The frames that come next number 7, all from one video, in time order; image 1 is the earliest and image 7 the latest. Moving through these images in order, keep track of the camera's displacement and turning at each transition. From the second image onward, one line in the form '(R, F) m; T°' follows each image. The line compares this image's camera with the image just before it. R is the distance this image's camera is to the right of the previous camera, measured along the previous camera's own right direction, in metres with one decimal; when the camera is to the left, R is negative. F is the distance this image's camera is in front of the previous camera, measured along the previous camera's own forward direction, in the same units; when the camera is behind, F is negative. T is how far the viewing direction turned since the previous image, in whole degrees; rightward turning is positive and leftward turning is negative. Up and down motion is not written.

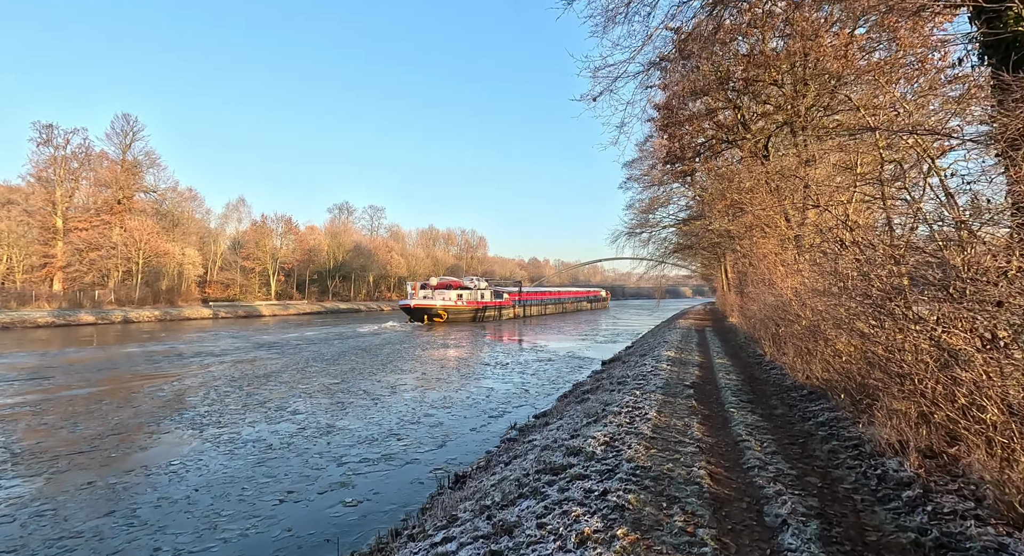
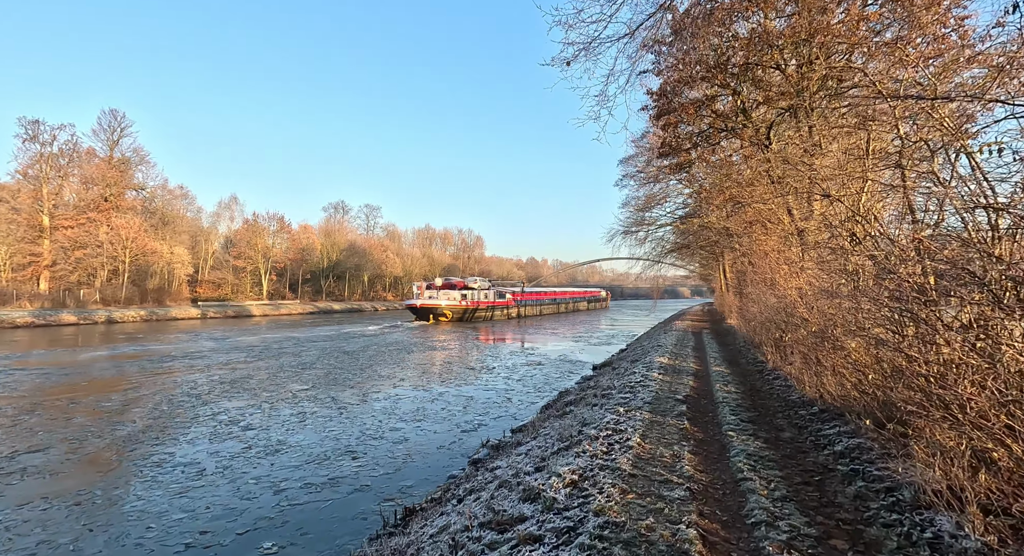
(+0.5, +1.0) m; 0°
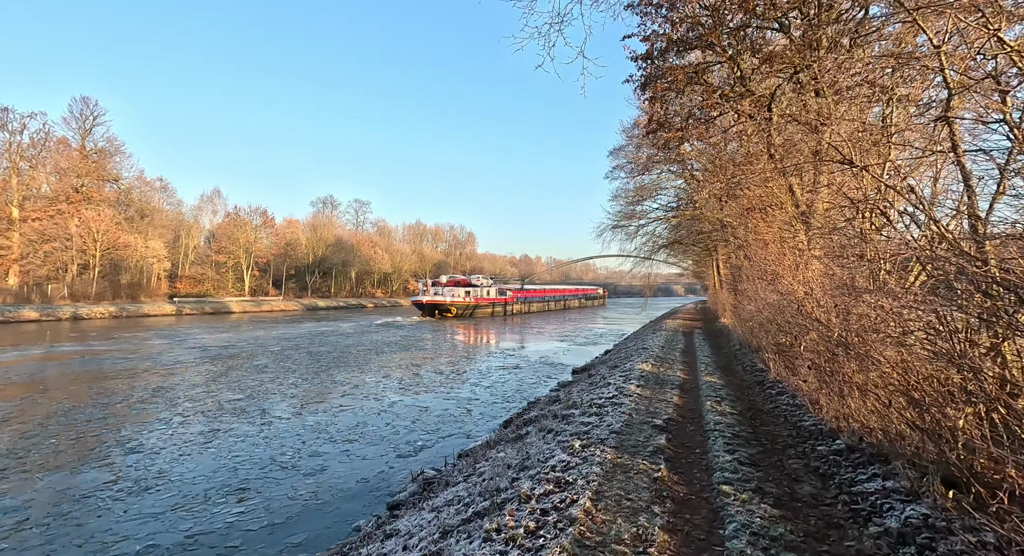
(+0.8, +1.7) m; +1°
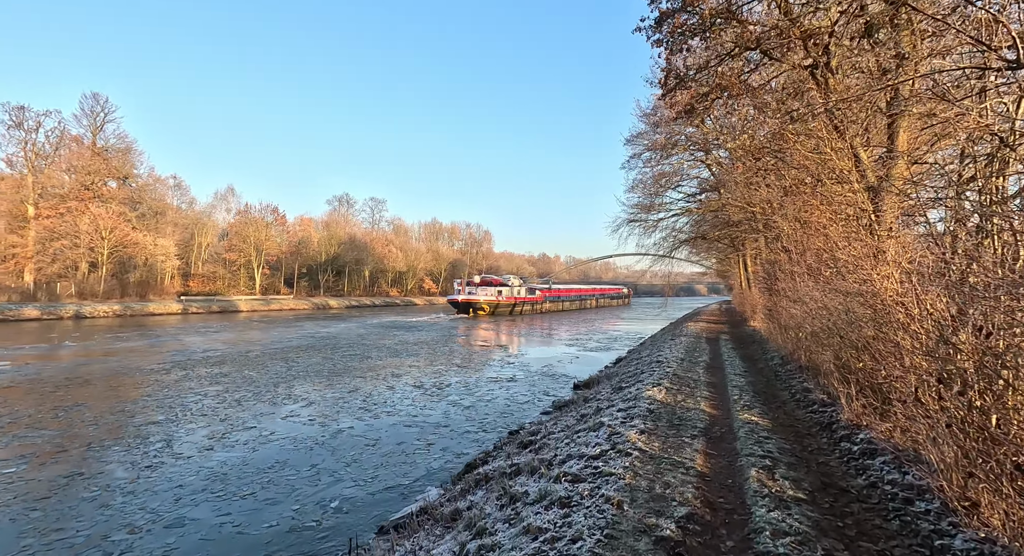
(+0.8, +2.5) m; -2°
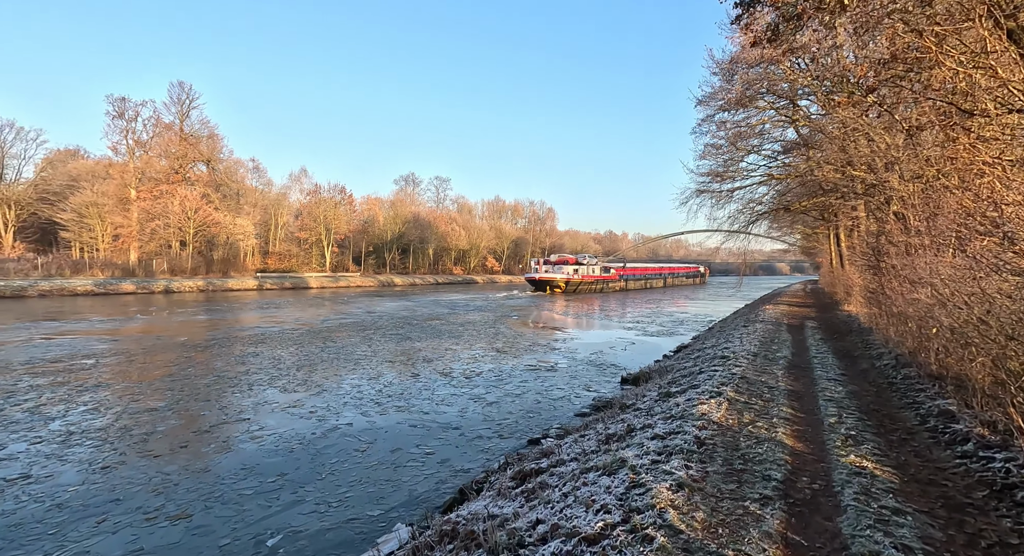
(+0.7, +1.8) m; -8°
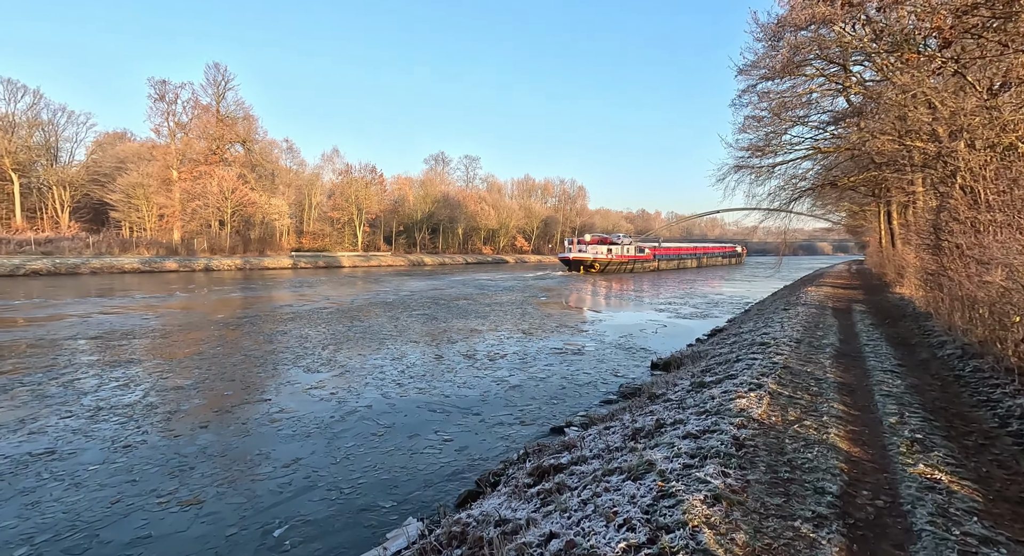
(+0.1, +0.4) m; -4°
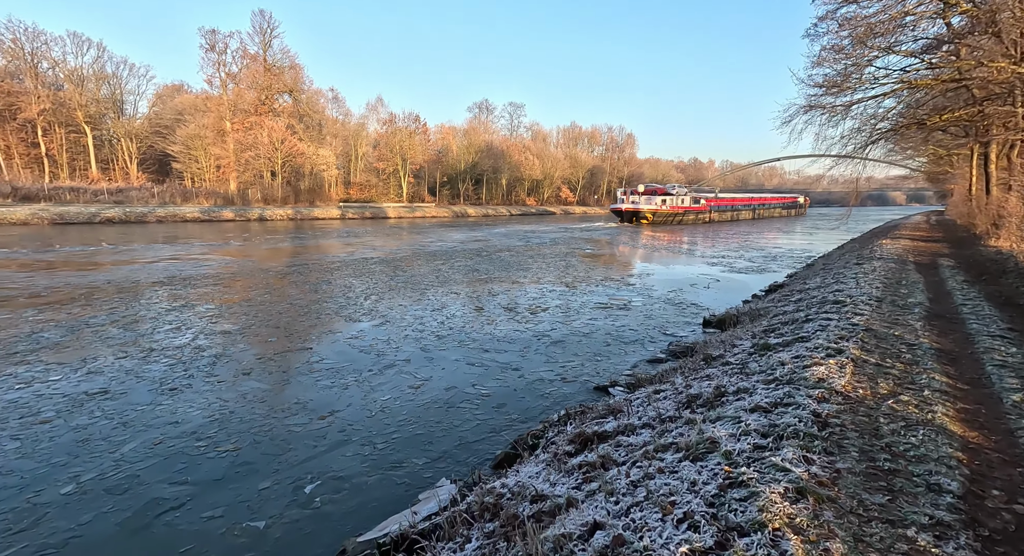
(0.0, +0.5) m; -5°
